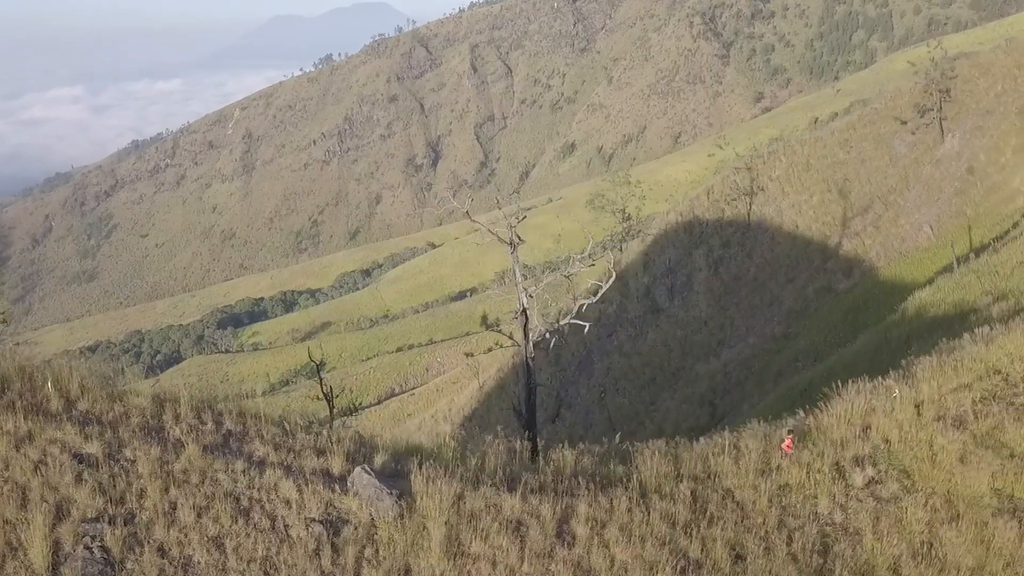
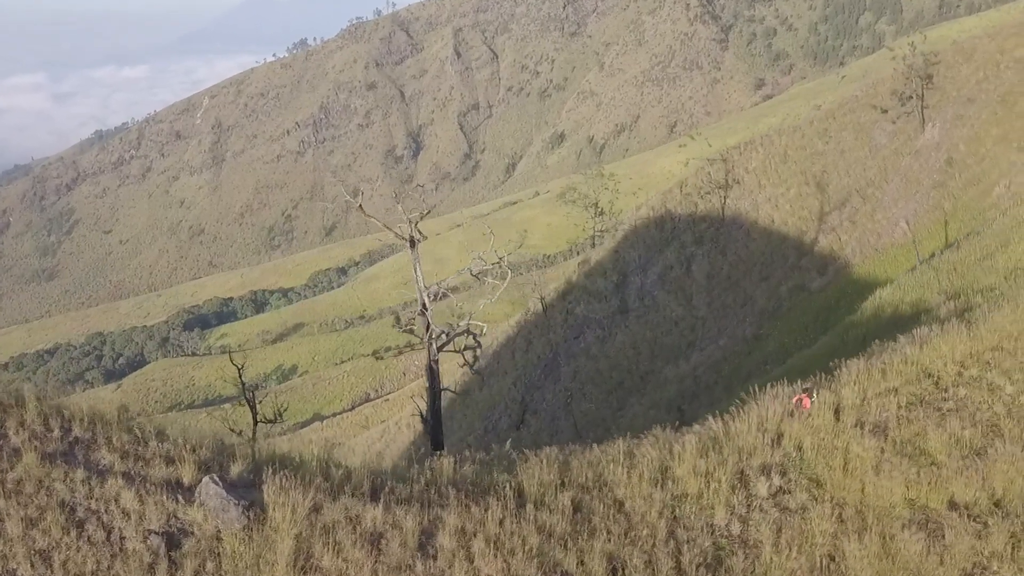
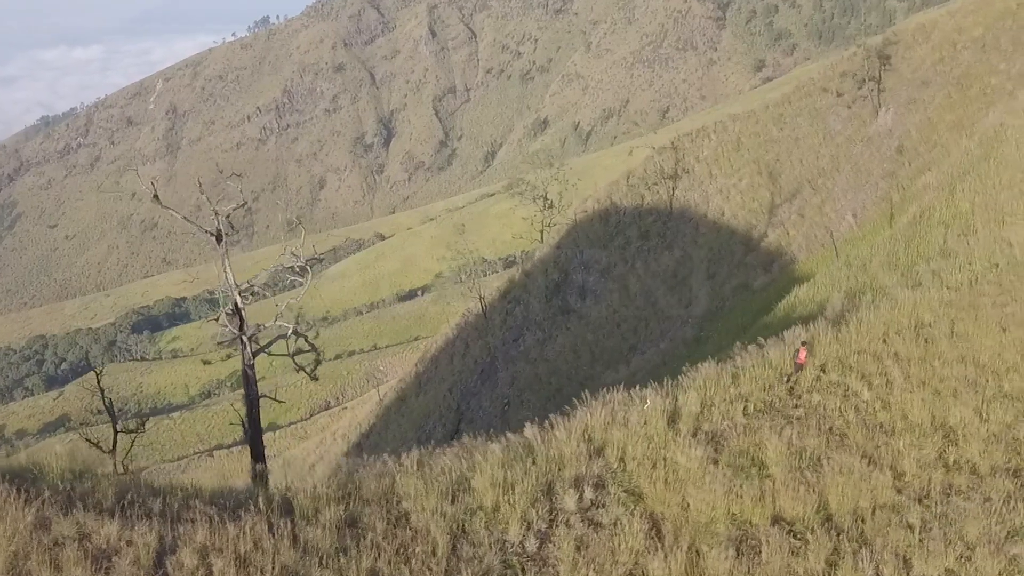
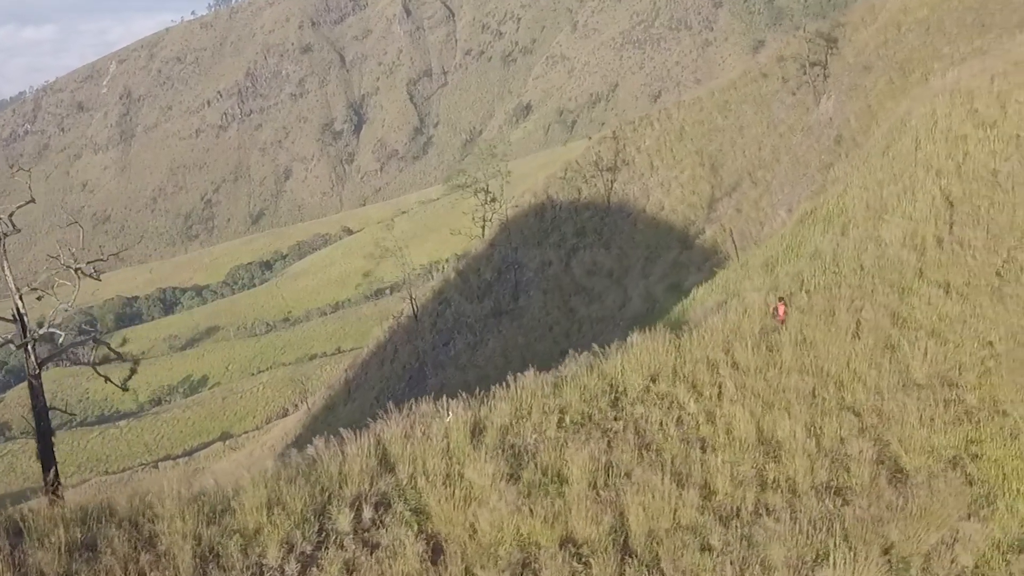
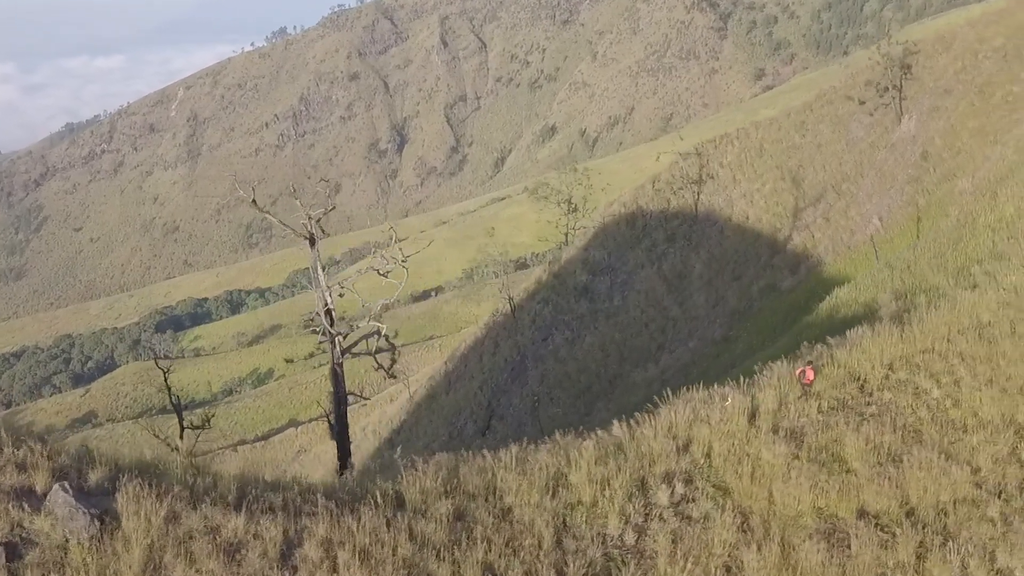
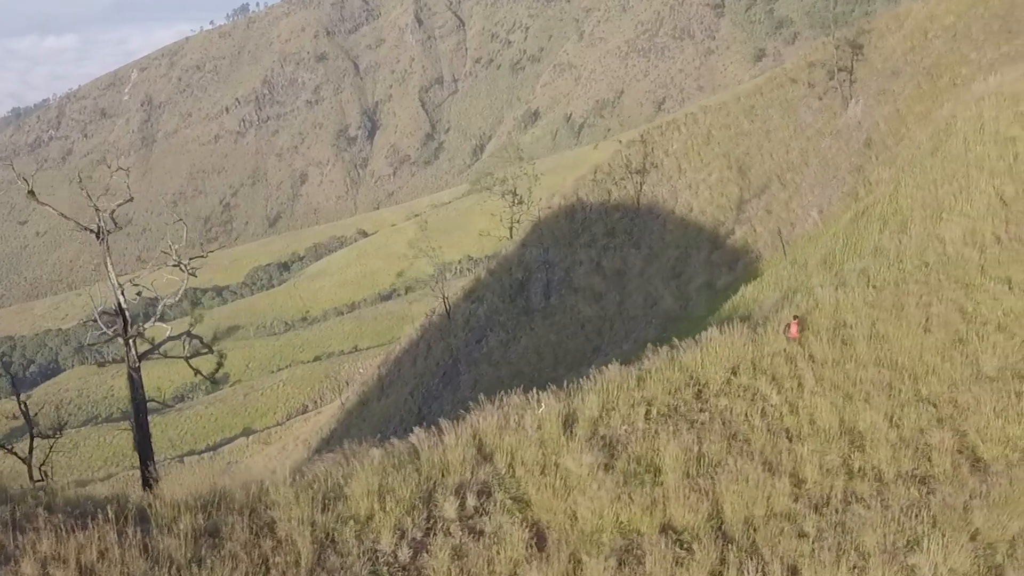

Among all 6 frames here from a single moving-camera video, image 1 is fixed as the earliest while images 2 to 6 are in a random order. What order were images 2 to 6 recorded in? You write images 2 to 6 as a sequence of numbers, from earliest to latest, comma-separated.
2, 5, 3, 6, 4
